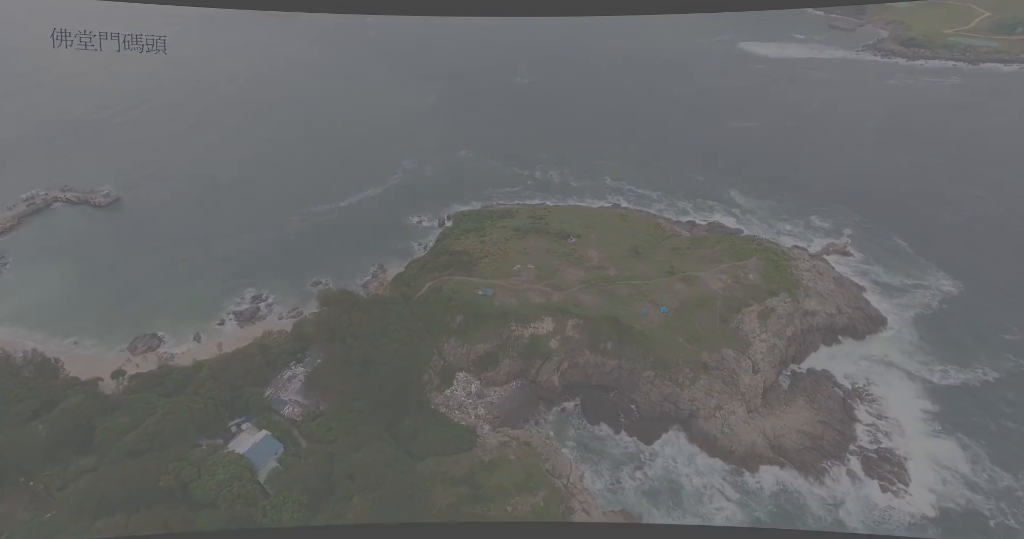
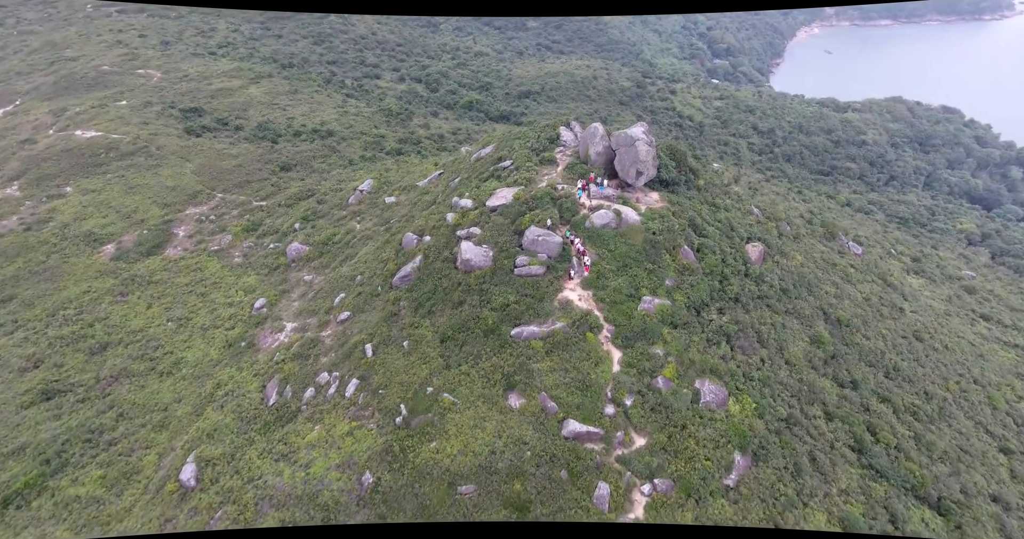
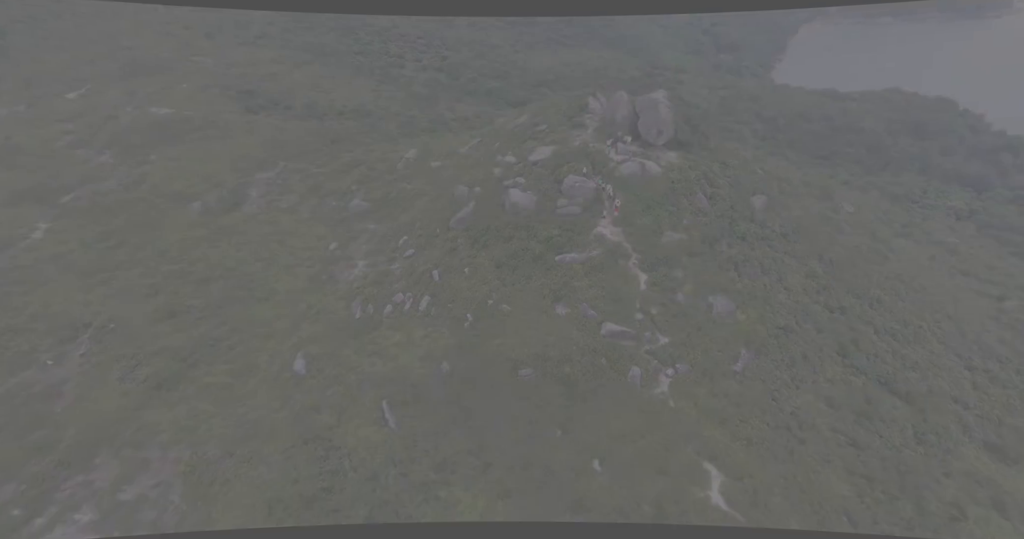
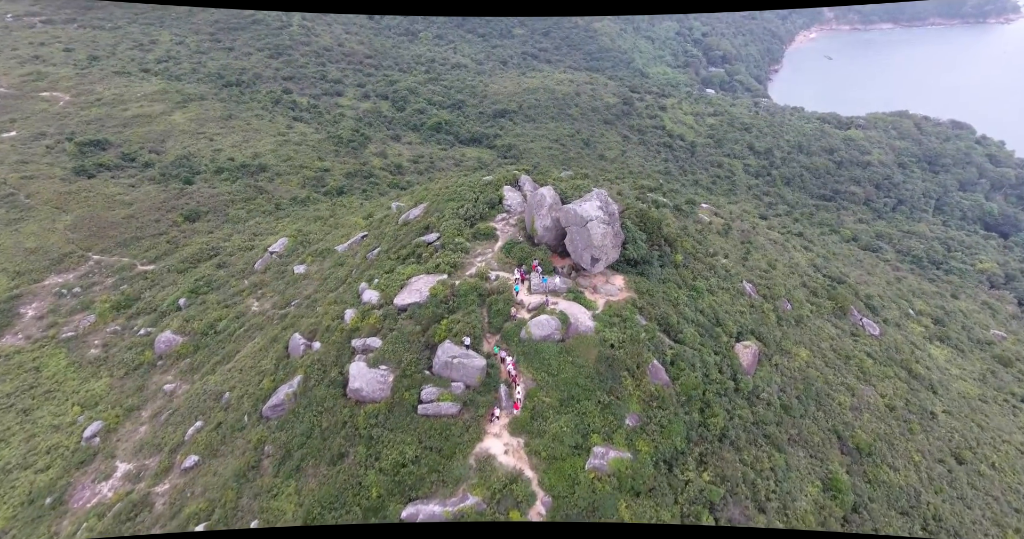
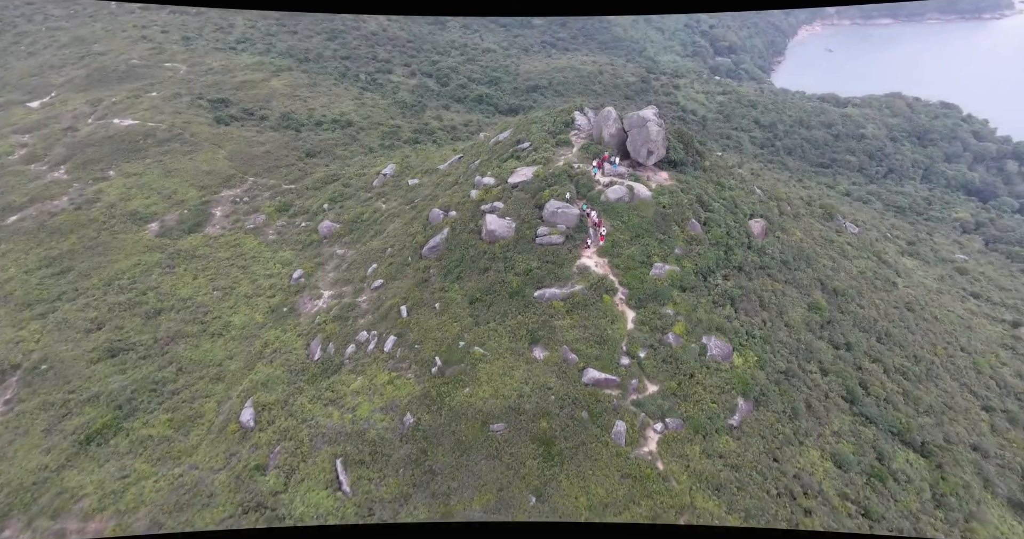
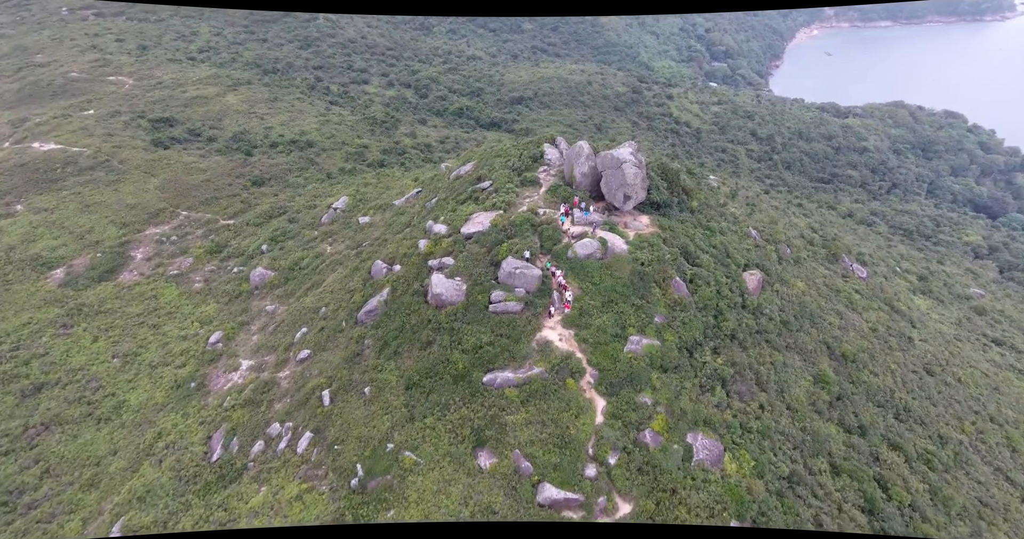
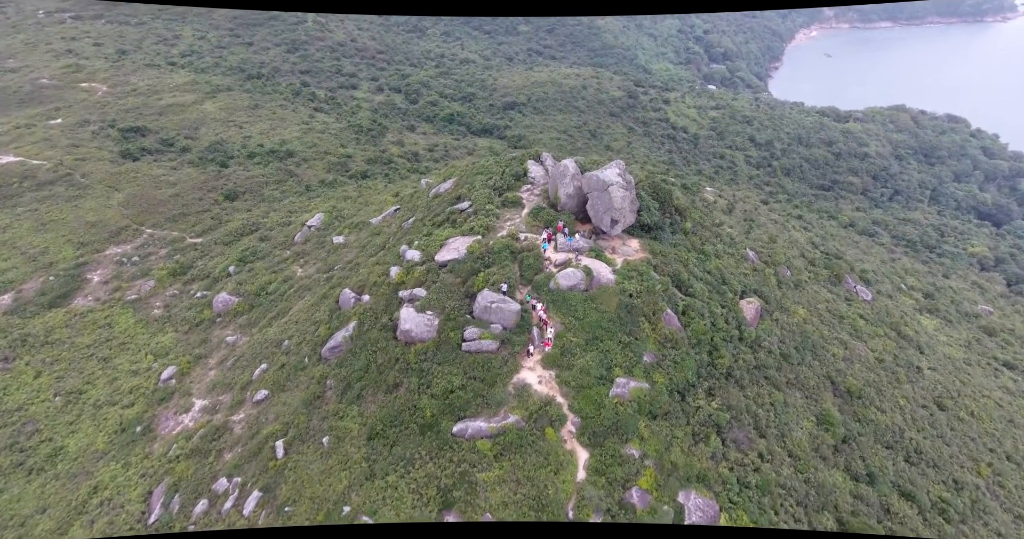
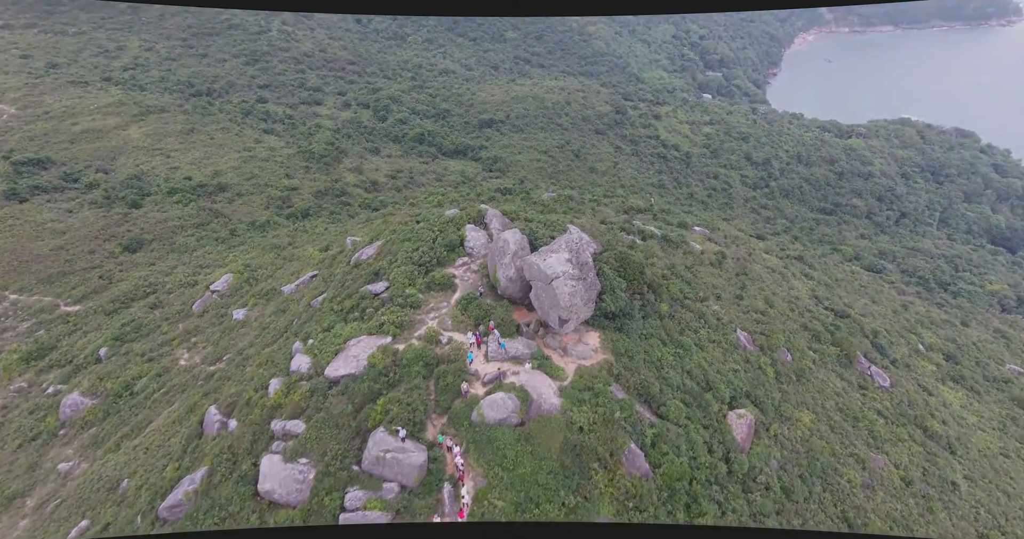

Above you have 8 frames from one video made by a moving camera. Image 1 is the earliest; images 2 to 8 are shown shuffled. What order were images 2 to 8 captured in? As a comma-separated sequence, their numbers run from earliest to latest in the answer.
3, 5, 2, 6, 7, 4, 8
